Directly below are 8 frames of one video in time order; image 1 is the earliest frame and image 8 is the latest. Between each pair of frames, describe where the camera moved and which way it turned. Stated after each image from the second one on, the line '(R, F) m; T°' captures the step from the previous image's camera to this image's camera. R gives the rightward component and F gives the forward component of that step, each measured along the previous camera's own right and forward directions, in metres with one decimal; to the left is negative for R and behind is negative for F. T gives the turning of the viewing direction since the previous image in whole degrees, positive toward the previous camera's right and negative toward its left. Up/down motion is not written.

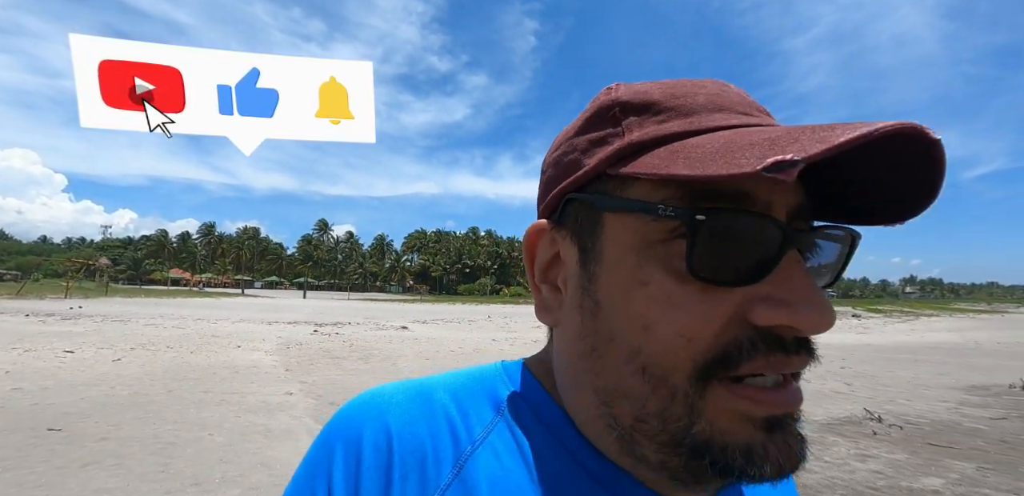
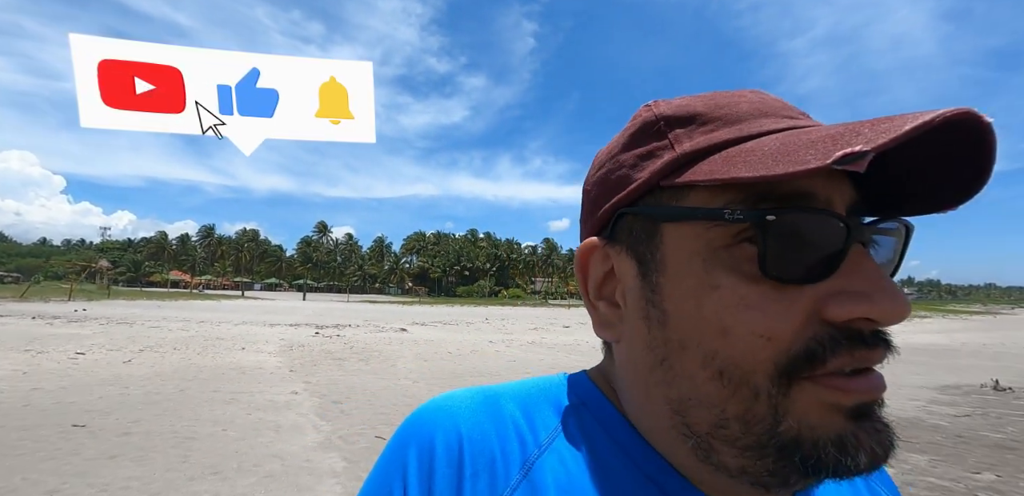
(+0.1, -0.5) m; 0°
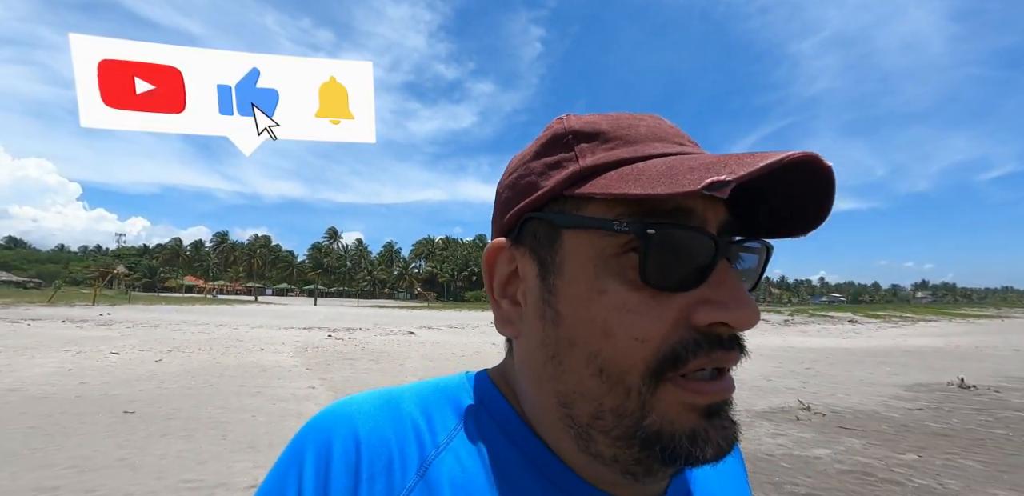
(+0.4, -1.1) m; -1°
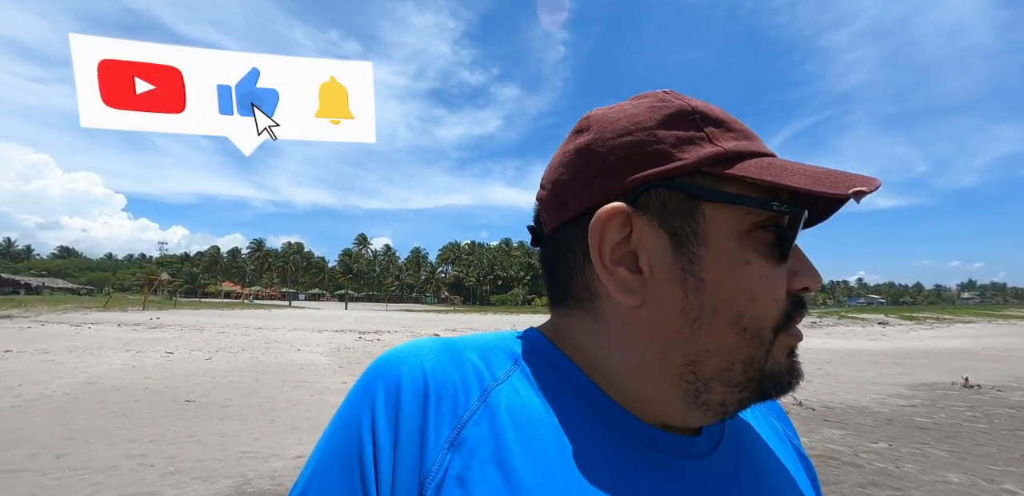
(+0.4, -1.0) m; -3°
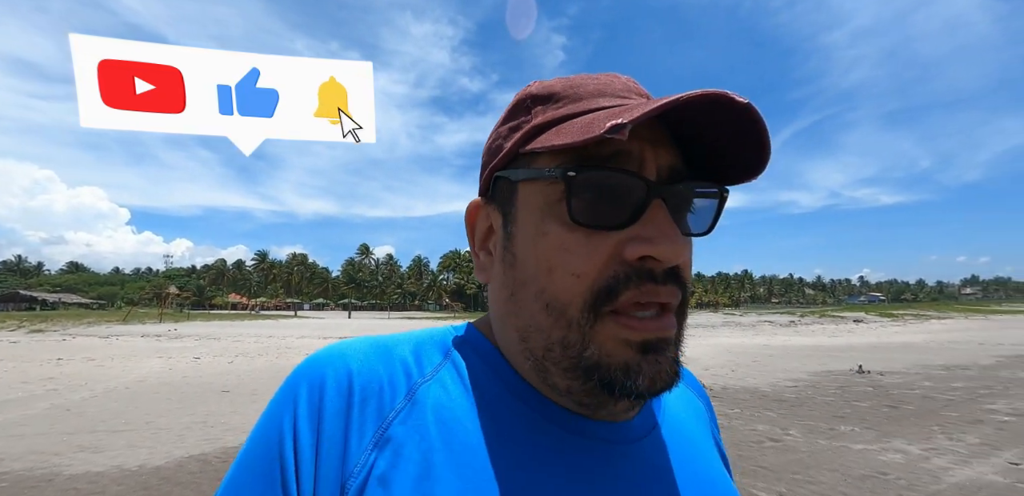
(+1.2, -2.8) m; 0°
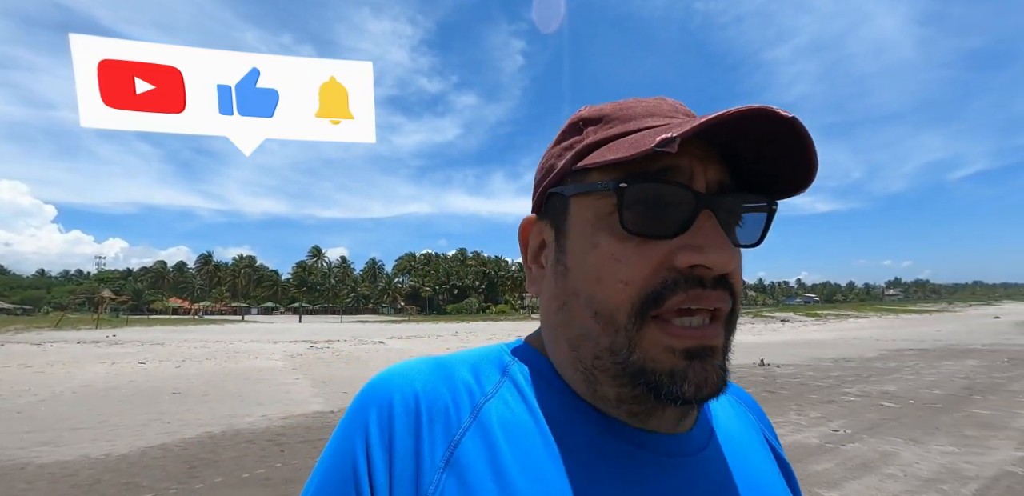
(+0.5, -1.4) m; +5°
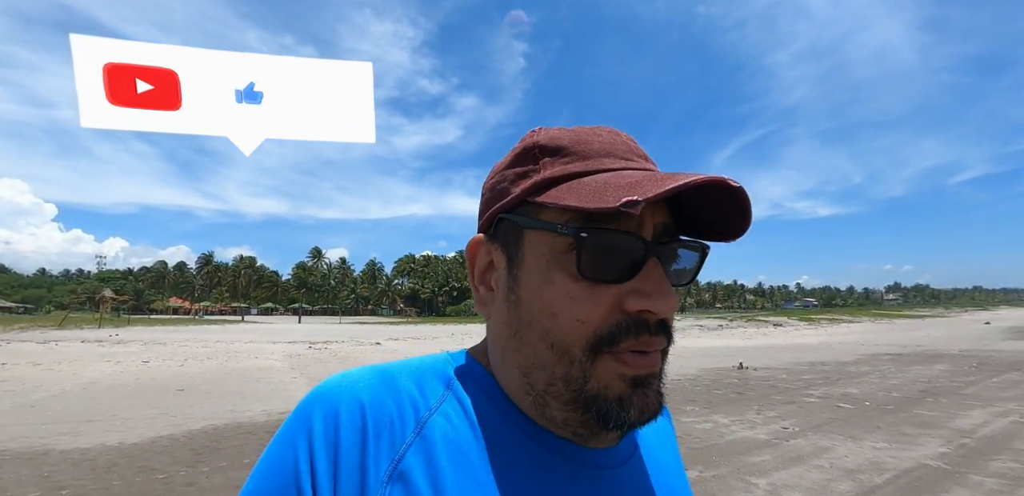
(+0.4, -0.8) m; 0°
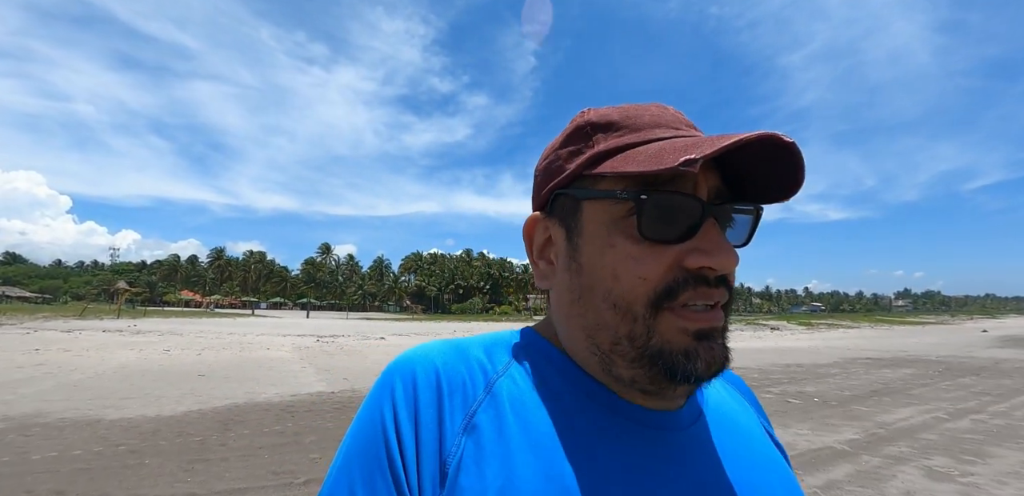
(+0.6, -1.4) m; -1°
